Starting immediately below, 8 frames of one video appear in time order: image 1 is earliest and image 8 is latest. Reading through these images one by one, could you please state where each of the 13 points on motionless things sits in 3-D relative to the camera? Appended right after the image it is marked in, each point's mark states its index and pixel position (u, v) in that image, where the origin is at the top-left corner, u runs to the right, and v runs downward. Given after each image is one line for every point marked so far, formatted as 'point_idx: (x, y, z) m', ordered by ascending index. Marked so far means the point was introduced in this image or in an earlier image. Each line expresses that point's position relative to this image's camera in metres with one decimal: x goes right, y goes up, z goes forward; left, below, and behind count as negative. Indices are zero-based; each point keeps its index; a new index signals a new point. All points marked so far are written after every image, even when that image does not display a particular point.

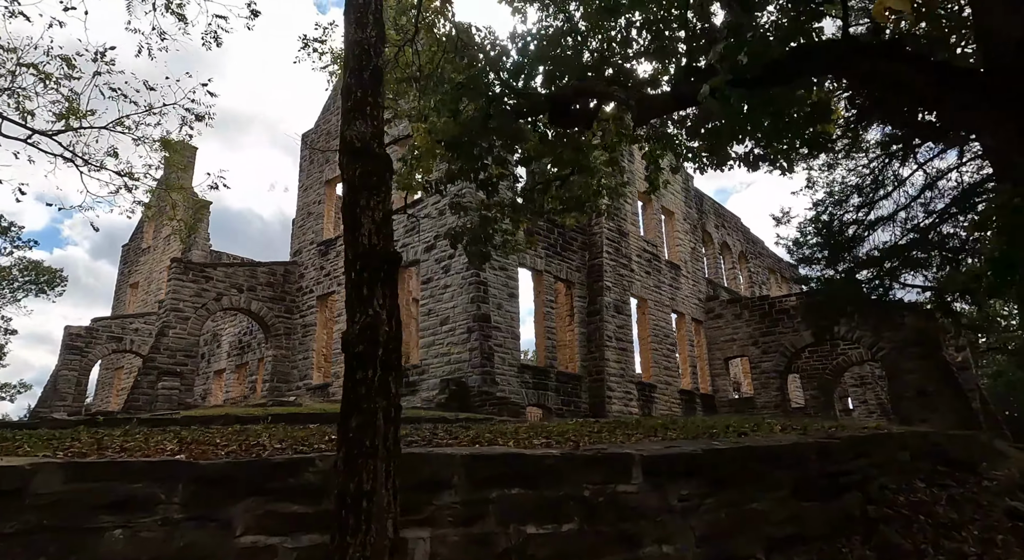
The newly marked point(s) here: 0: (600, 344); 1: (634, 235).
0: (+2.3, -1.5, +14.5) m
1: (+3.7, +1.2, +17.0) m
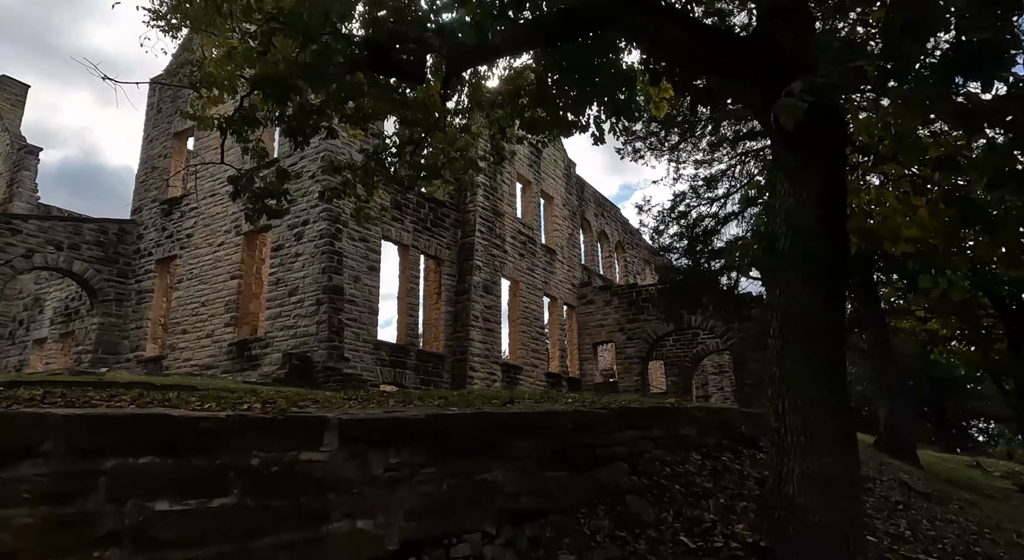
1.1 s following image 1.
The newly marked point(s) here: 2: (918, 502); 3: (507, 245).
0: (-1.0, -1.0, +14.3) m
1: (+0.1, +1.8, +17.0) m
2: (+3.6, -1.9, +5.5) m
3: (+0.1, +0.9, +16.4) m
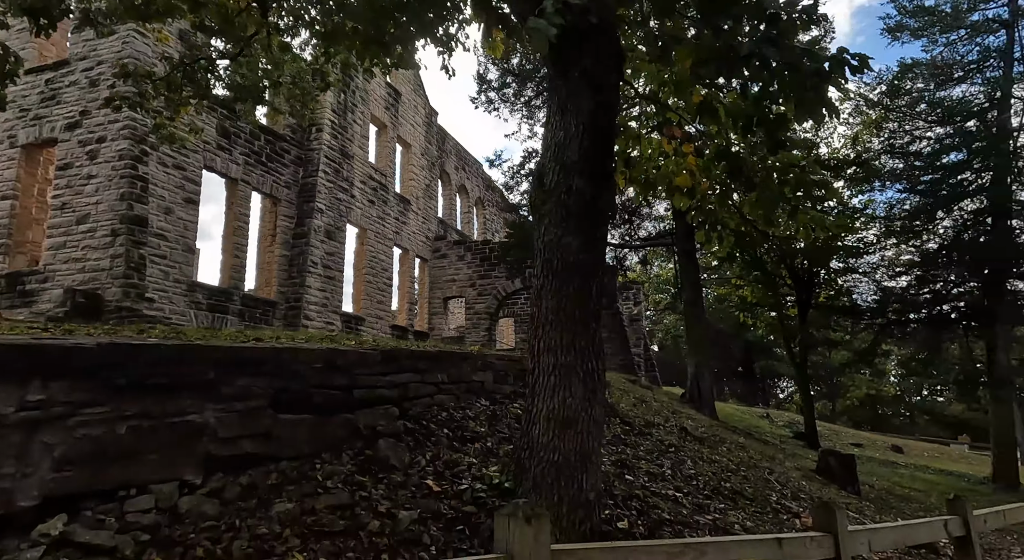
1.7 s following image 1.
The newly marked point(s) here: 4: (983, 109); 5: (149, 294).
0: (-4.5, +0.2, +13.5) m
1: (-3.9, +3.2, +16.1) m
2: (+1.7, -1.6, +6.0) m
3: (-3.9, +2.2, +15.6) m
4: (+9.8, +3.6, +13.2) m
5: (-6.0, -0.2, +10.4) m
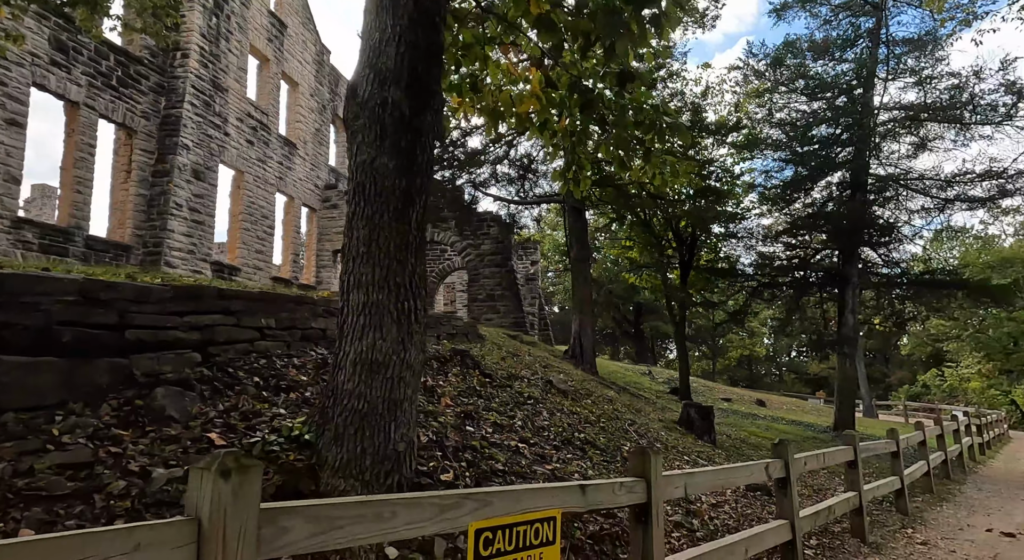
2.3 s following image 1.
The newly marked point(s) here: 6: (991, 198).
0: (-6.8, +1.4, +12.2) m
1: (-6.5, +4.5, +14.7) m
2: (+0.4, -1.1, +6.0) m
3: (-6.5, +3.5, +14.4) m
4: (+7.5, +4.3, +14.0) m
5: (-7.8, +0.7, +9.0) m
6: (+9.5, +1.6, +12.6) m
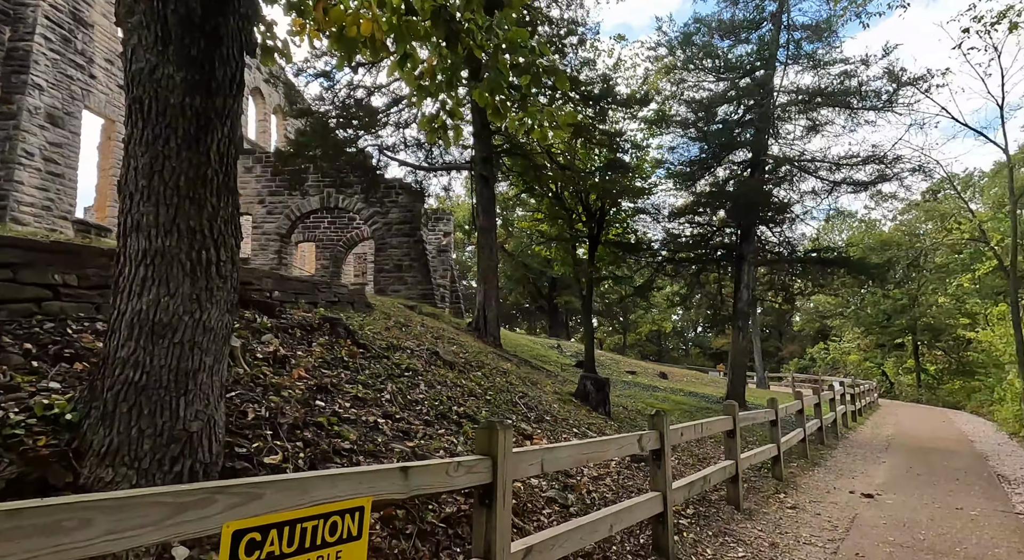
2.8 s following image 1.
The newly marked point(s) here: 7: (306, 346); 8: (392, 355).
0: (-8.6, +2.1, +10.8) m
1: (-8.5, +5.3, +13.2) m
2: (-0.6, -0.8, +5.7) m
3: (-8.5, +4.3, +12.9) m
4: (+5.4, +4.8, +14.3) m
5: (-9.1, +1.3, +7.5) m
6: (+7.6, +2.1, +13.3) m
7: (-1.5, -0.5, +4.4) m
8: (-1.0, -0.6, +5.2) m
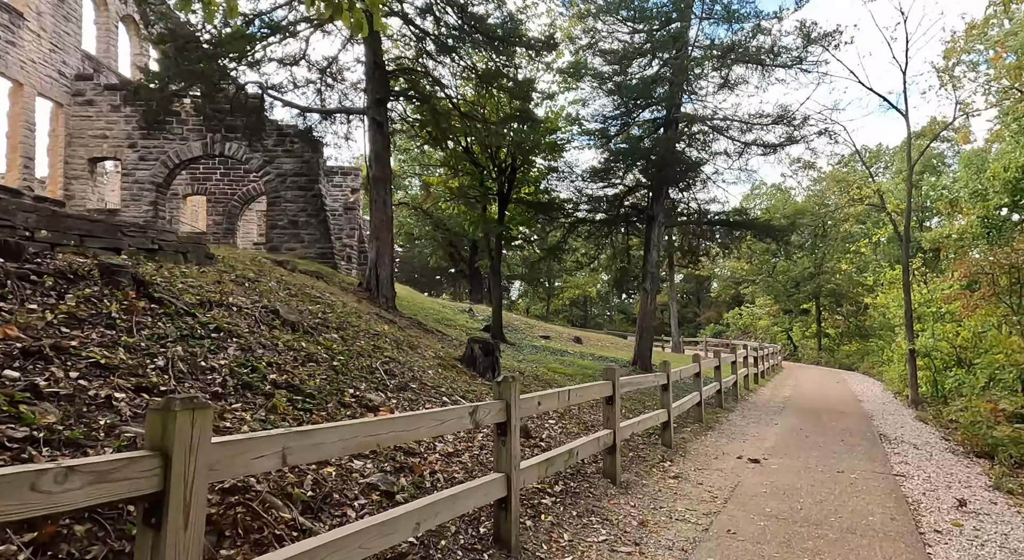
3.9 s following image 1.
0: (-10.2, +2.8, +8.9) m
1: (-10.4, +6.2, +11.1) m
2: (-1.8, -0.4, +4.8) m
3: (-10.3, +5.2, +10.8) m
4: (+3.4, +5.7, +13.7) m
5: (-10.4, +1.9, +5.6) m
6: (+5.6, +2.9, +13.1) m
7: (-2.5, -0.1, +3.4) m
8: (-2.1, -0.2, +4.3) m
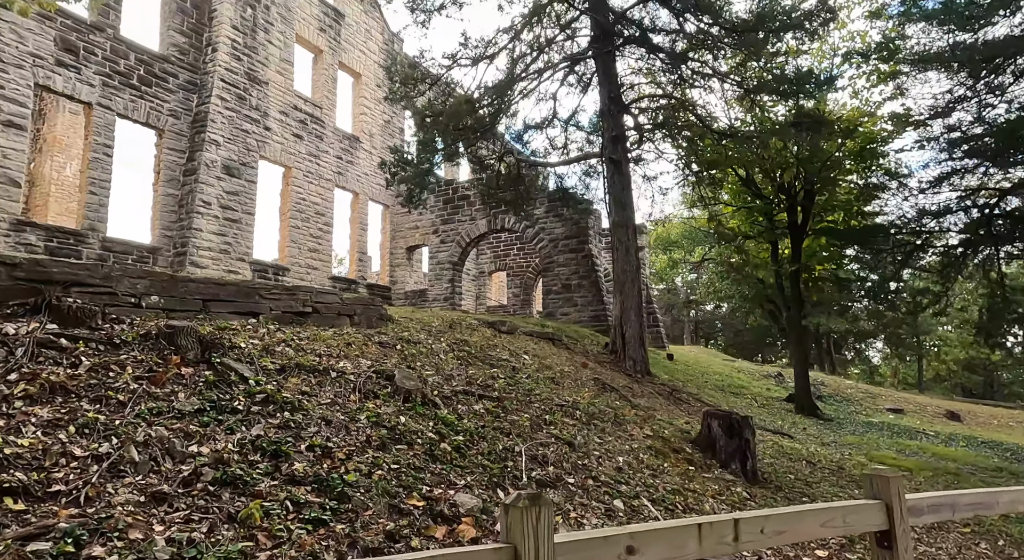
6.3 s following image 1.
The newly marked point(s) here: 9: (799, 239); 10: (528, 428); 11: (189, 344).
0: (-6.1, +1.3, +11.9) m
1: (-5.2, +4.4, +14.3) m
2: (-0.8, -0.7, +3.8) m
3: (-5.3, +3.4, +13.9) m
4: (+7.9, +5.1, +9.5) m
5: (-7.9, +0.6, +9.1) m
6: (+9.6, +2.5, +7.6) m
7: (-2.1, -0.4, +3.0) m
8: (-1.3, -0.6, +3.5) m
9: (+5.1, +0.7, +11.1) m
10: (+0.1, -1.0, +4.5) m
11: (-1.8, -0.4, +3.4) m
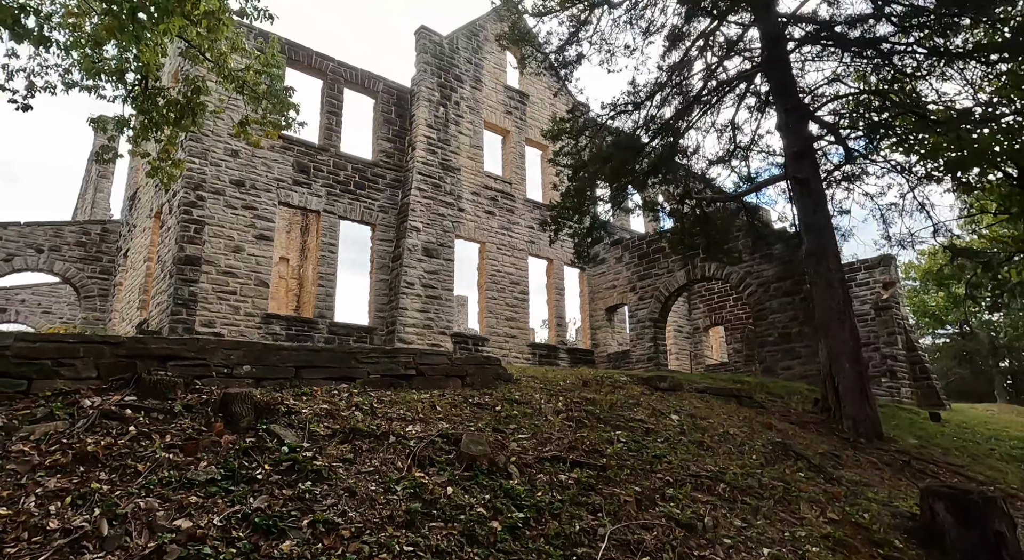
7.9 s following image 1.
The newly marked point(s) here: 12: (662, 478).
0: (-2.5, -0.3, +13.0) m
1: (-1.0, +2.7, +15.2) m
2: (-0.4, -1.0, +3.3) m
3: (-1.1, +1.8, +14.7) m
4: (+9.4, +5.2, +6.2) m
5: (-5.1, -0.9, +10.9) m
6: (+10.4, +3.1, +3.4) m
7: (-2.0, -0.7, +3.0) m
8: (-1.0, -0.9, +3.2) m
9: (+7.7, +0.5, +8.1) m
10: (+0.7, -1.2, +3.6) m
11: (-1.5, -0.7, +3.4) m
12: (+0.9, -1.2, +3.9) m
